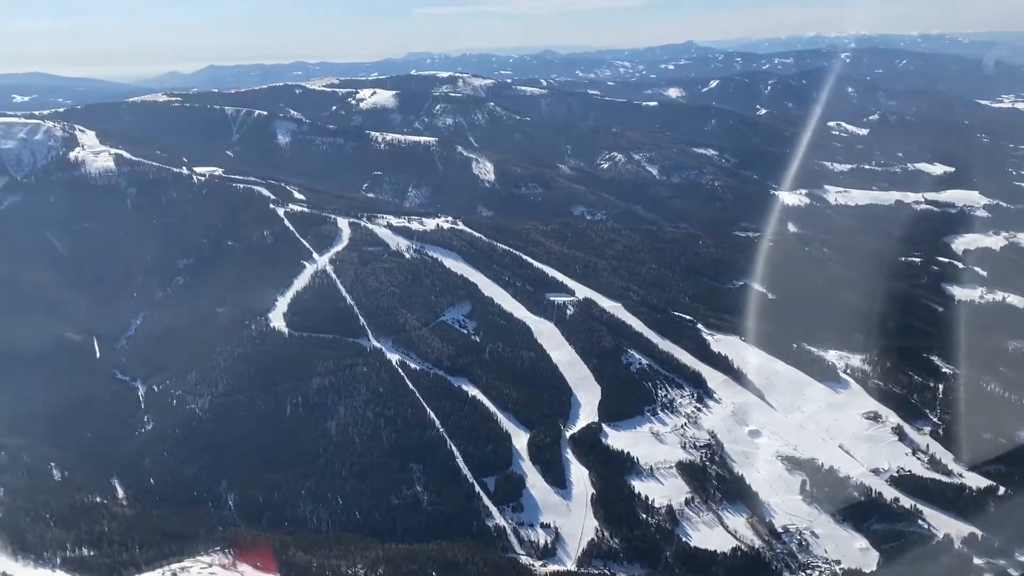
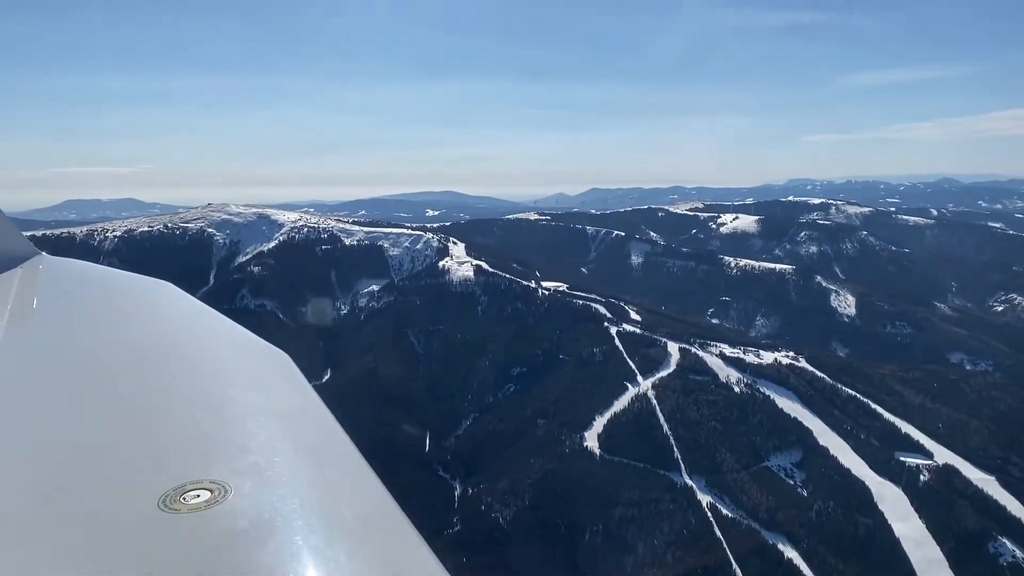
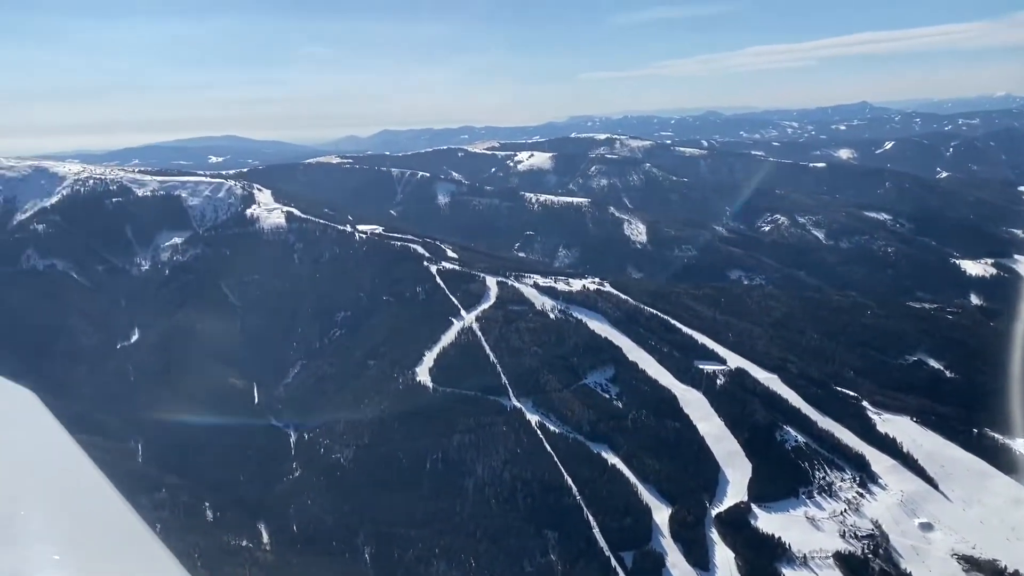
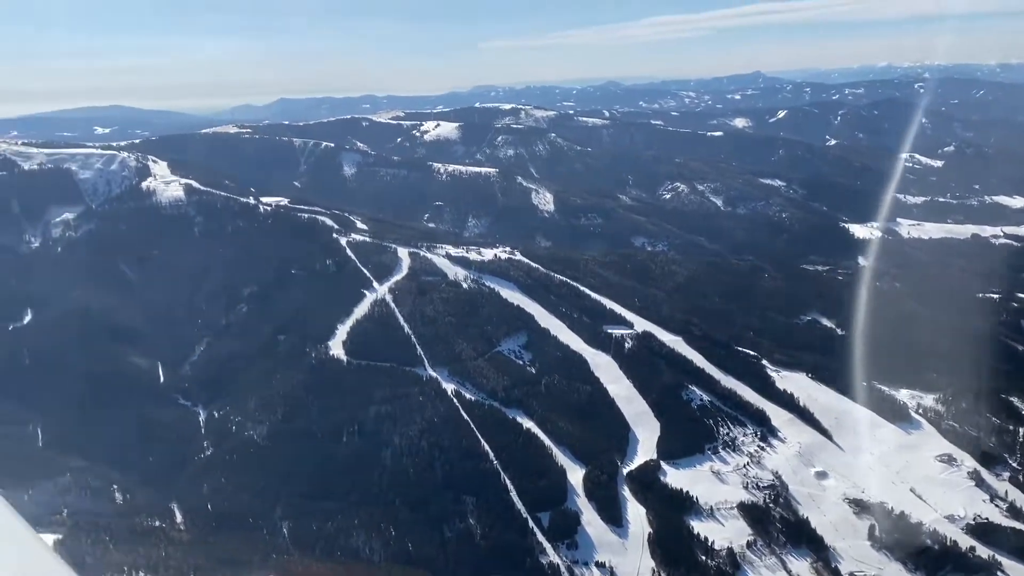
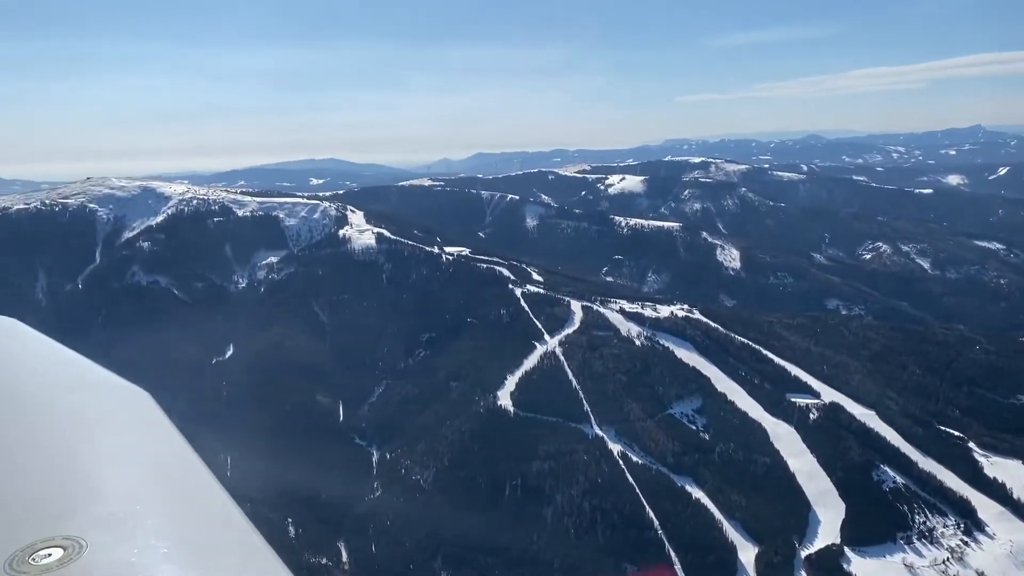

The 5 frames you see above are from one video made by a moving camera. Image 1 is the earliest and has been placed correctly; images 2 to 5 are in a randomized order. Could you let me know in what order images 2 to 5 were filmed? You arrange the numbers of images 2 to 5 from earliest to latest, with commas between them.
4, 3, 5, 2
